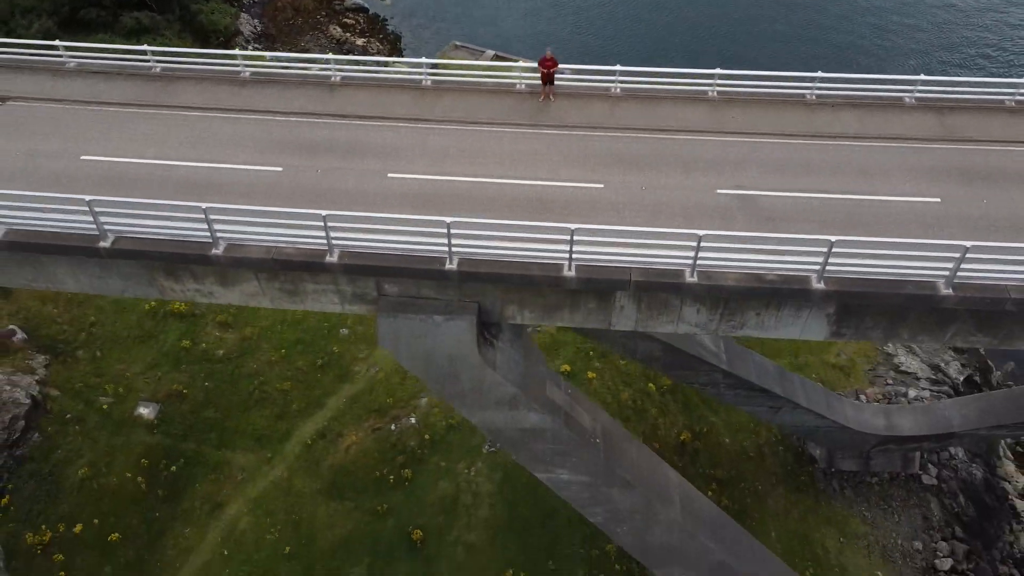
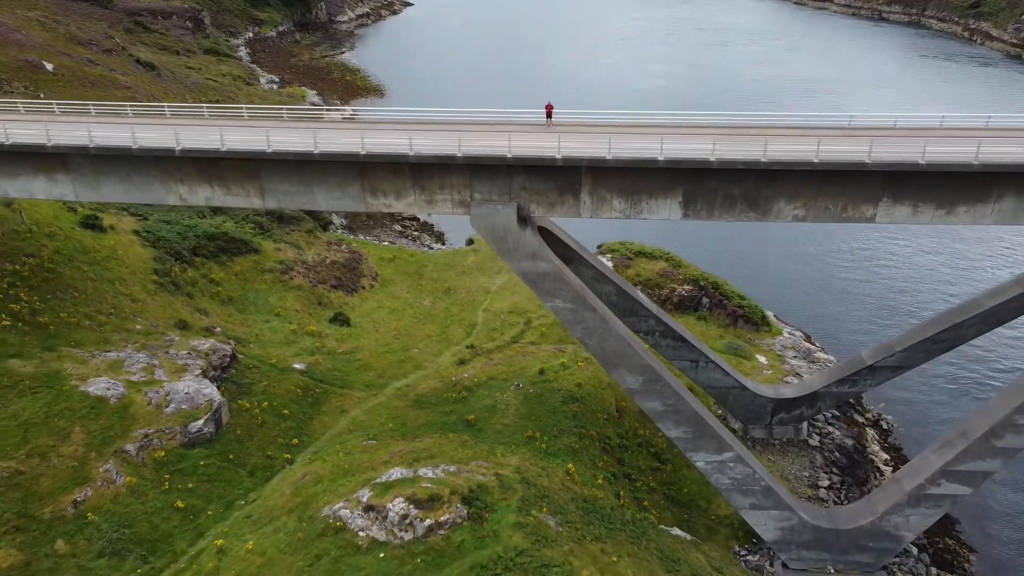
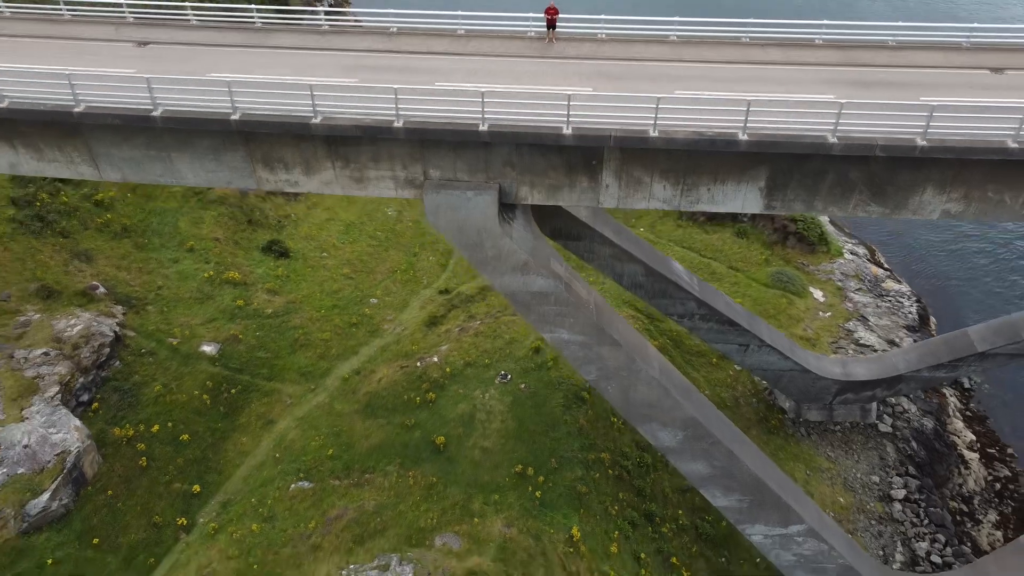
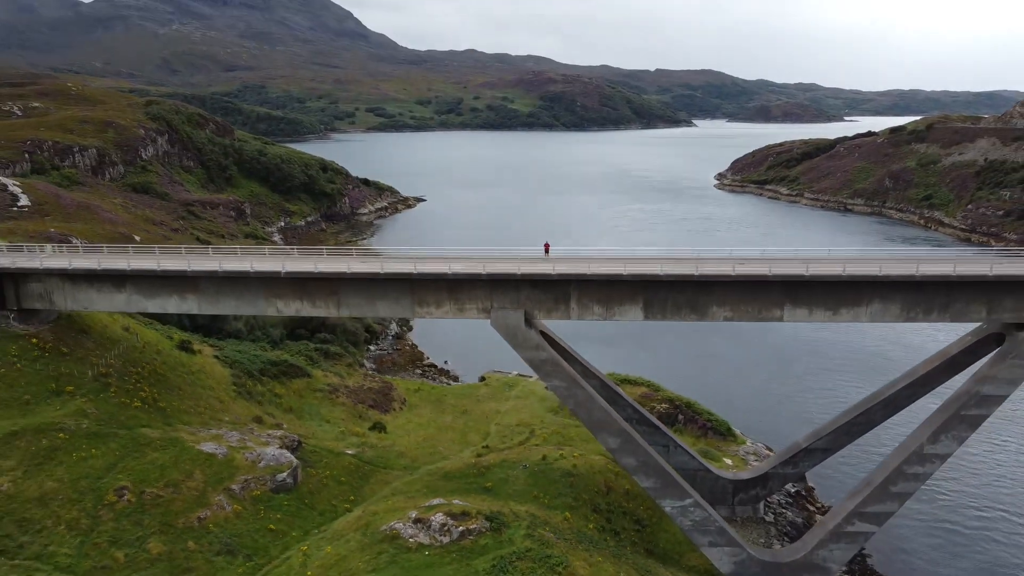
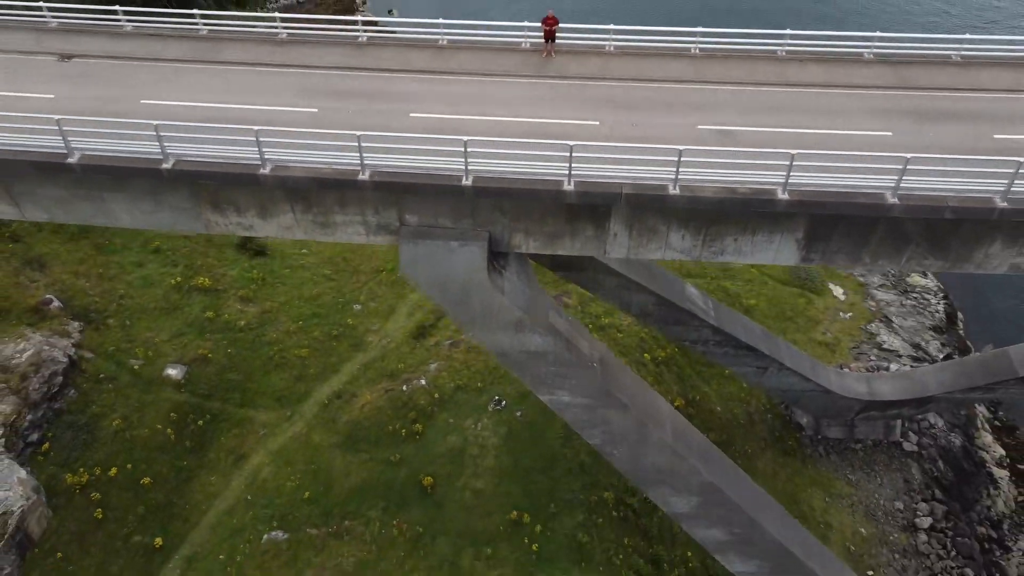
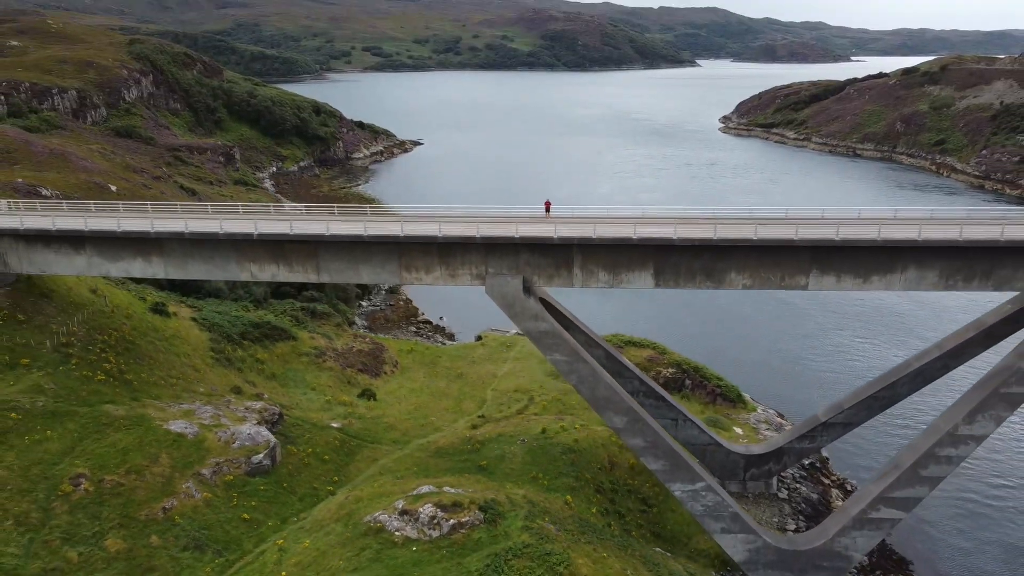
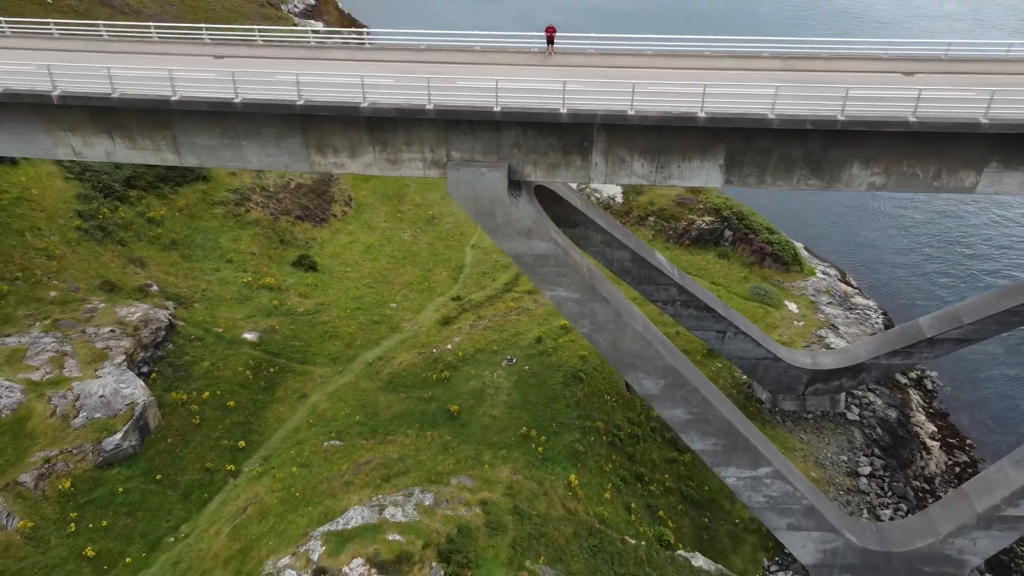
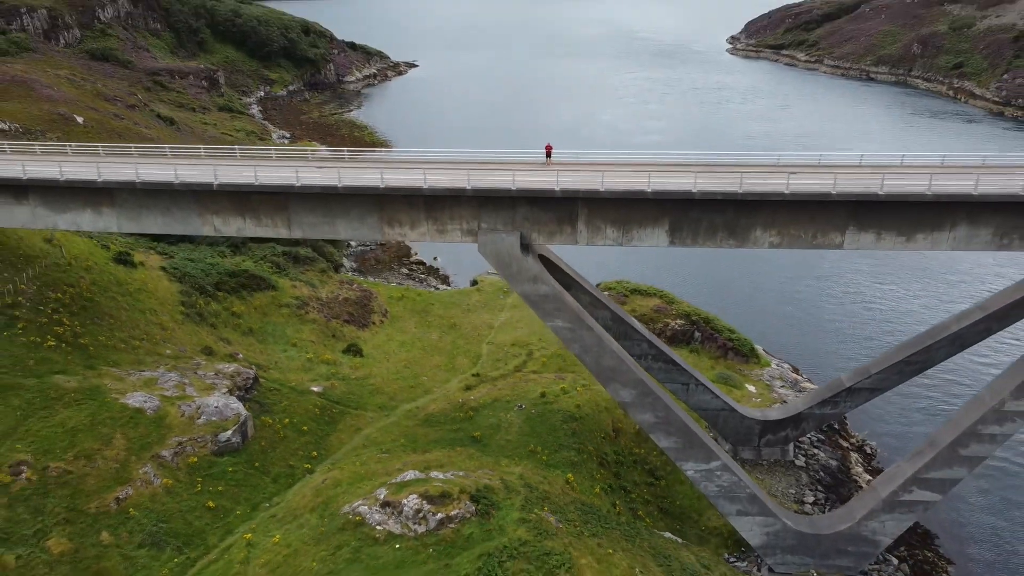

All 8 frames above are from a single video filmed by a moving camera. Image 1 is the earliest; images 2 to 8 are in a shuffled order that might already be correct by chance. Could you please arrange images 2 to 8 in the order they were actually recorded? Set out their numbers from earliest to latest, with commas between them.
5, 3, 7, 2, 8, 6, 4
